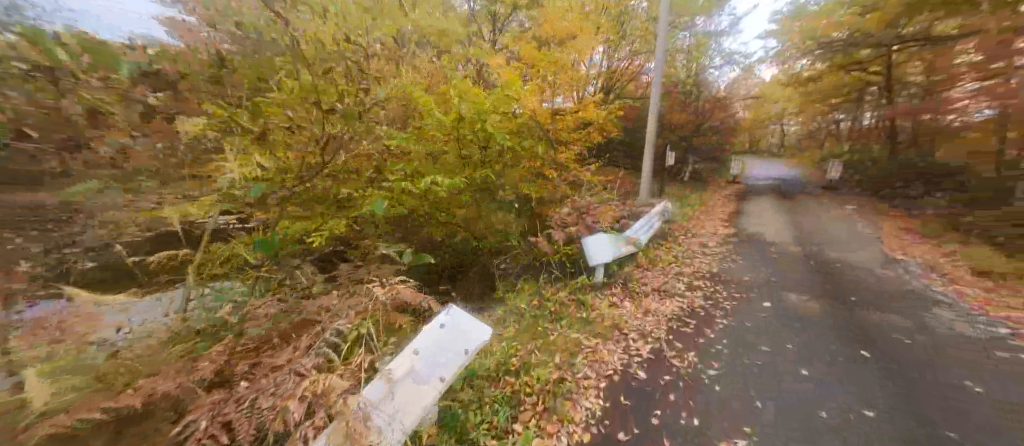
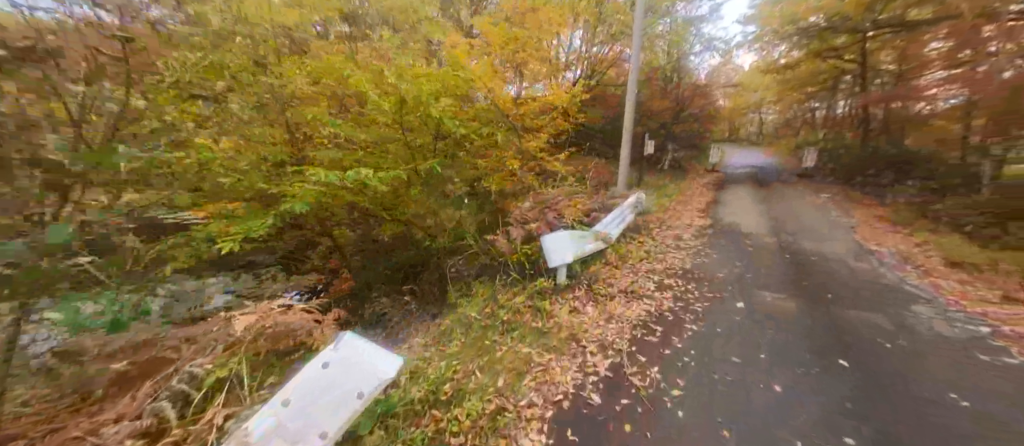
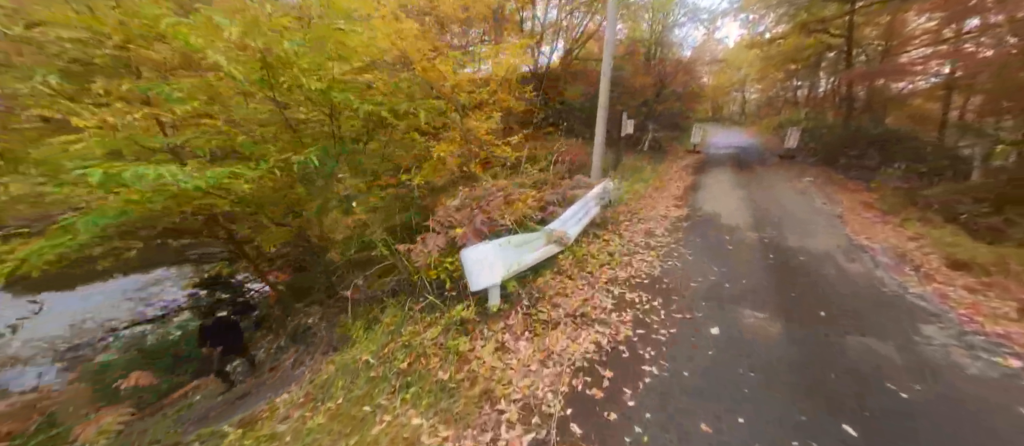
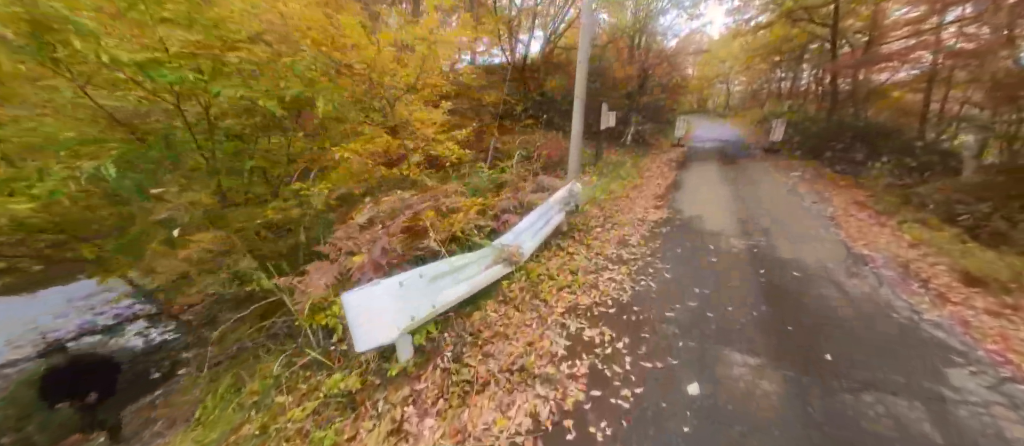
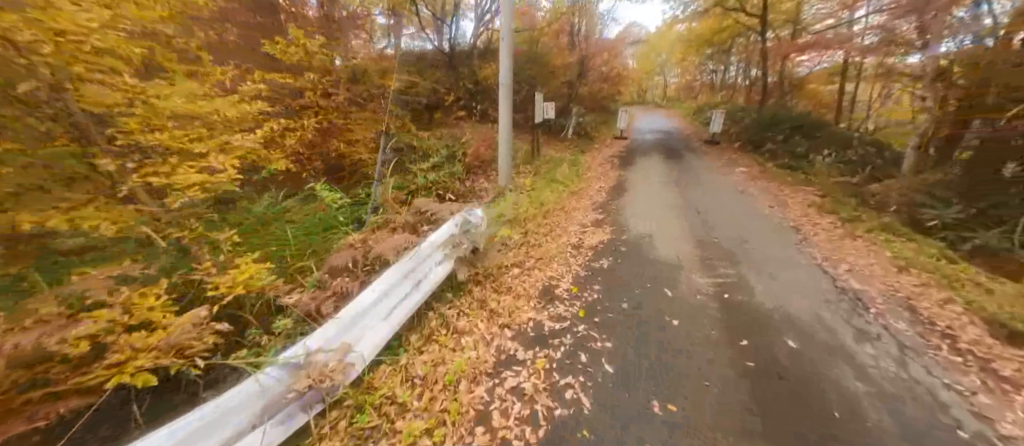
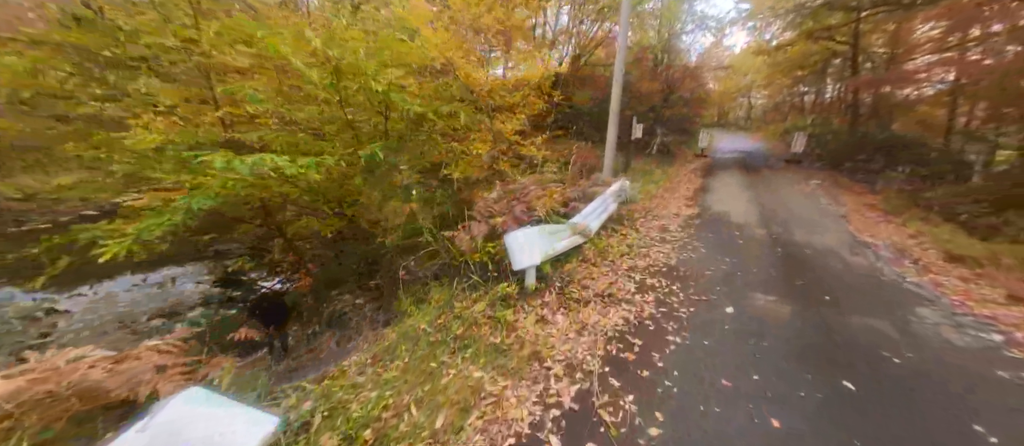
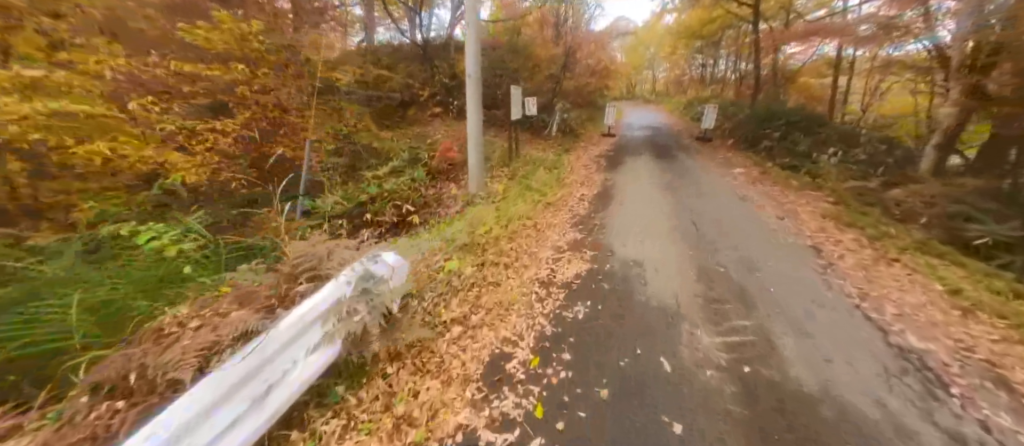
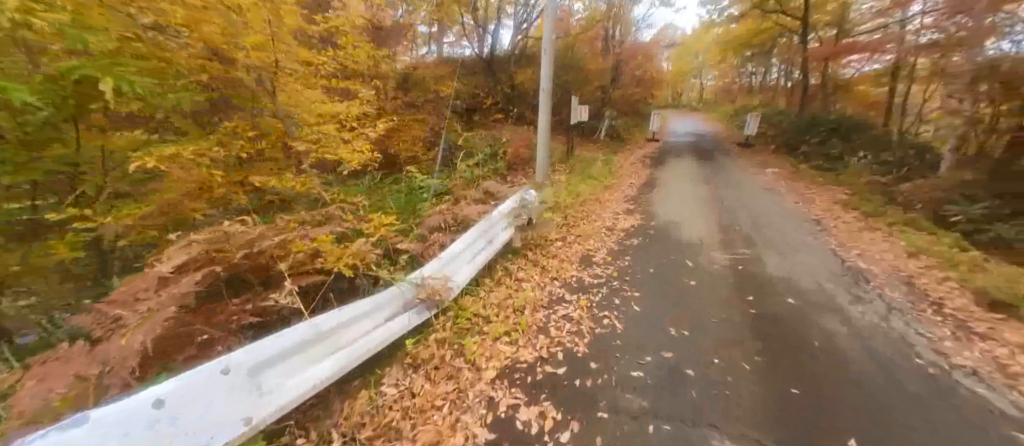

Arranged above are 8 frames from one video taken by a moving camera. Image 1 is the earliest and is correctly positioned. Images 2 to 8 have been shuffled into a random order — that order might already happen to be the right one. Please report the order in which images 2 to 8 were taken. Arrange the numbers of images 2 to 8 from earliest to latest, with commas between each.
2, 6, 3, 4, 8, 5, 7
